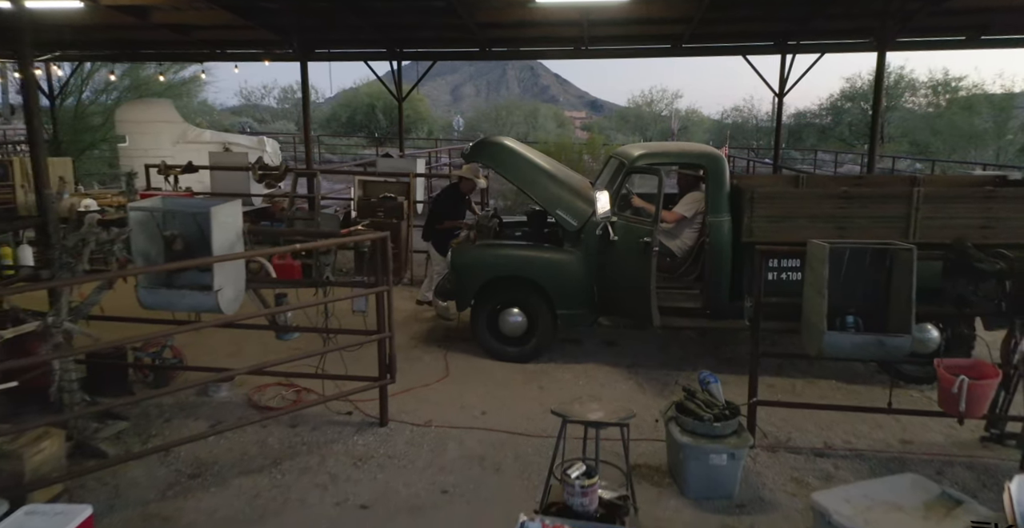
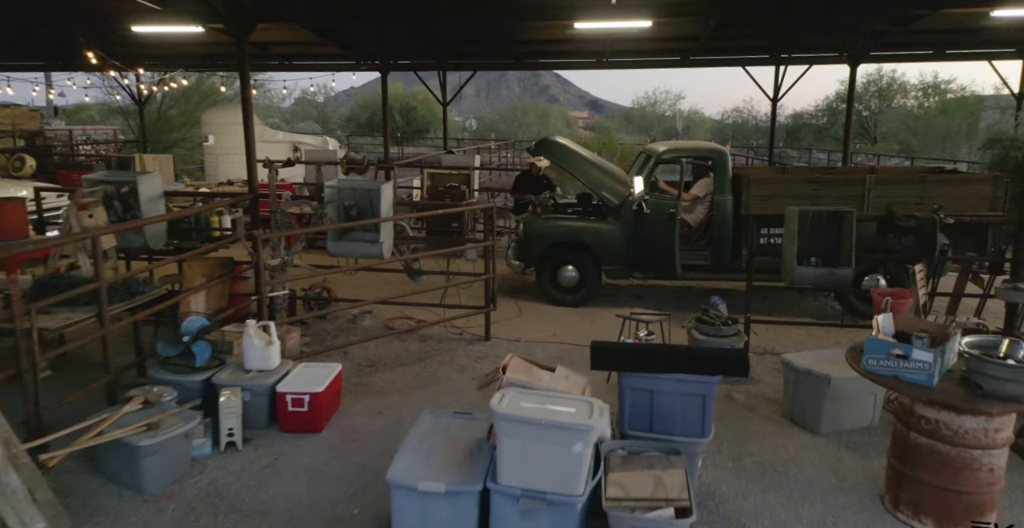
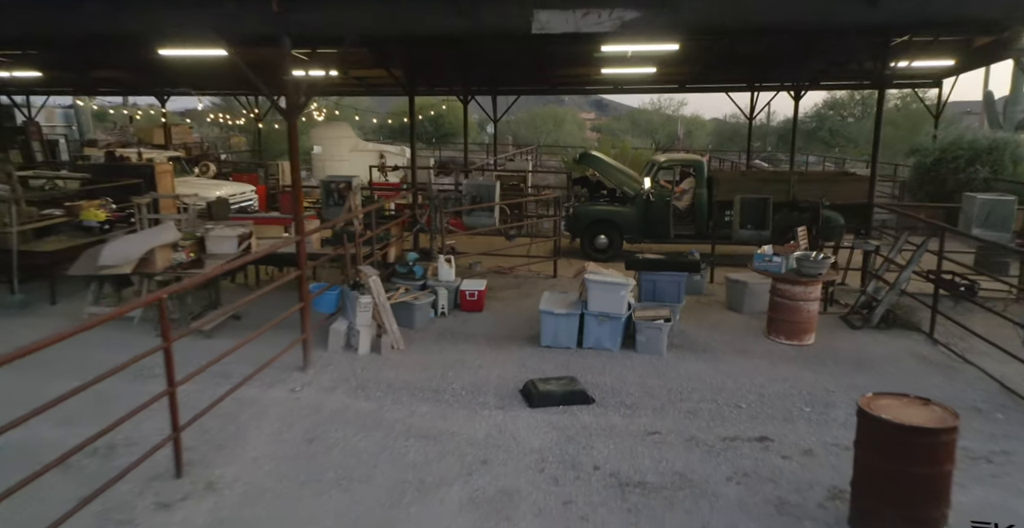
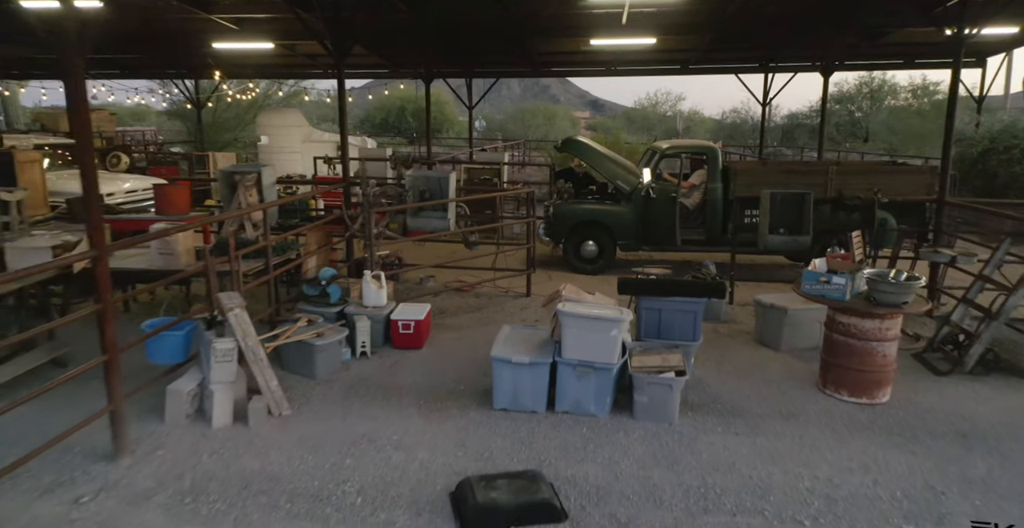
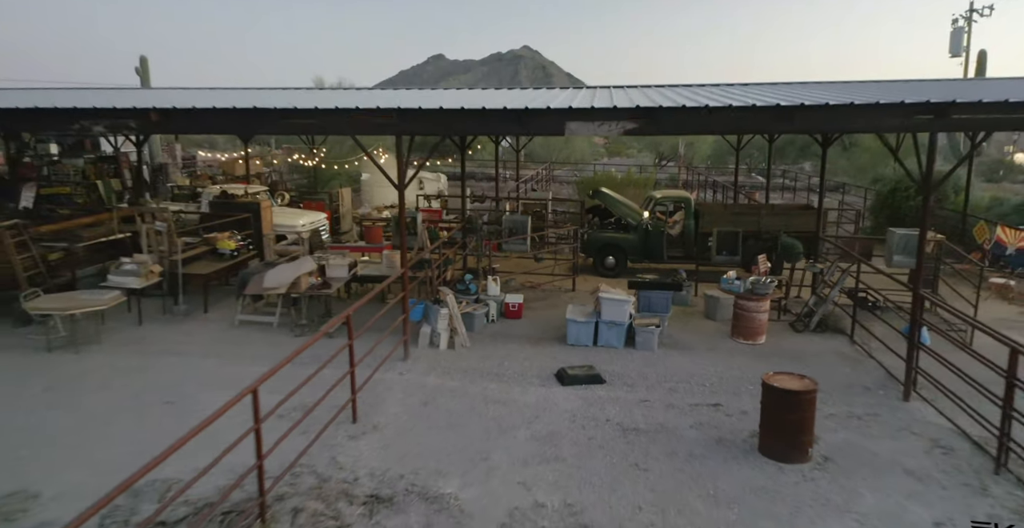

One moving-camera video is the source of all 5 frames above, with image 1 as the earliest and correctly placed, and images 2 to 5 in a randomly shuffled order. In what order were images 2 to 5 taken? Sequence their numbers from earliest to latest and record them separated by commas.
2, 4, 3, 5
